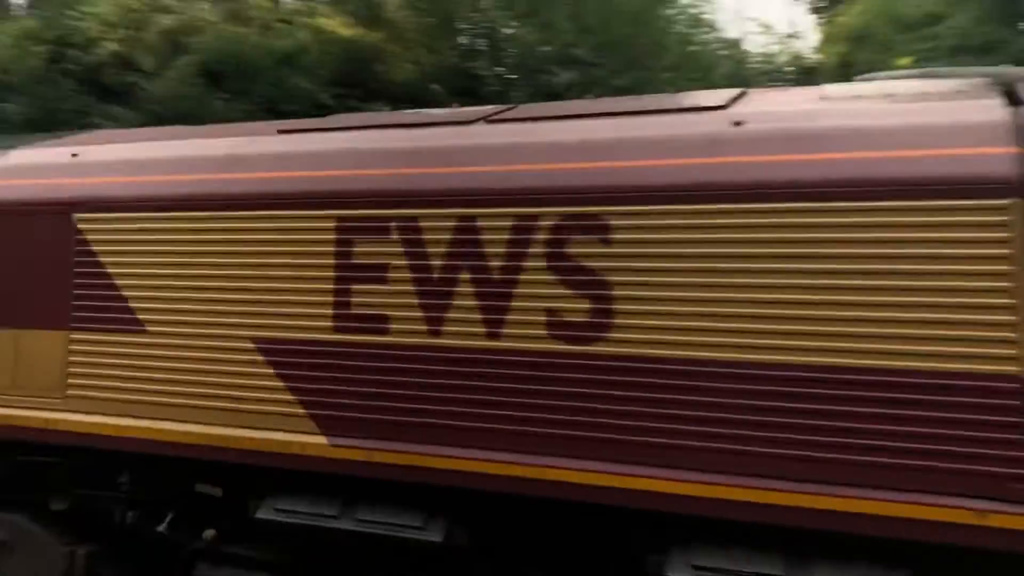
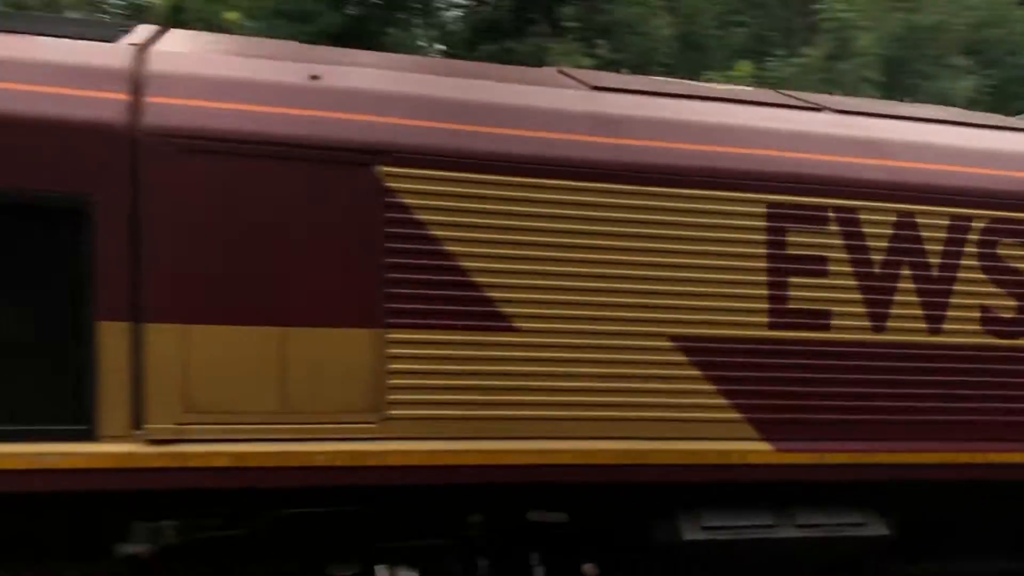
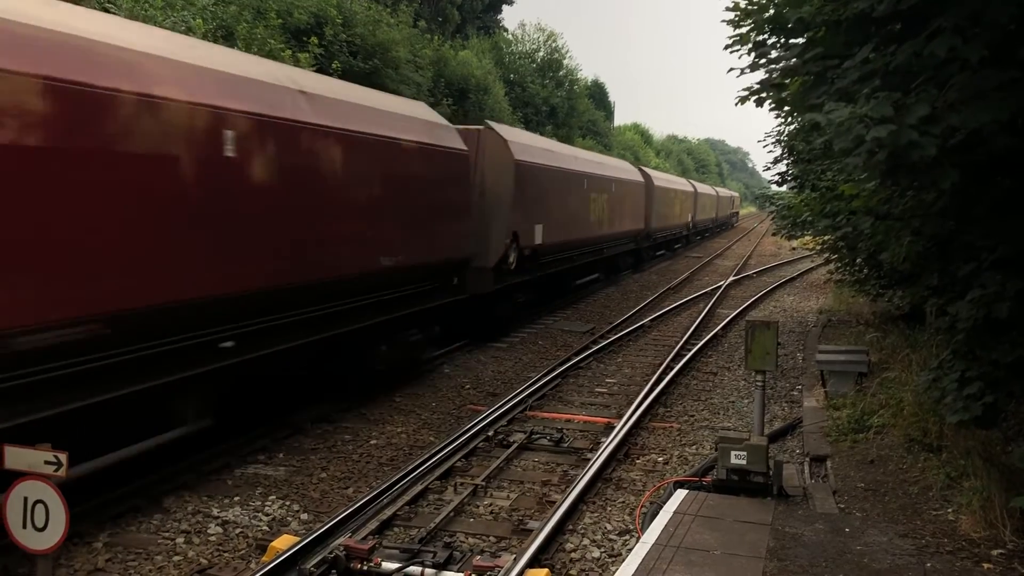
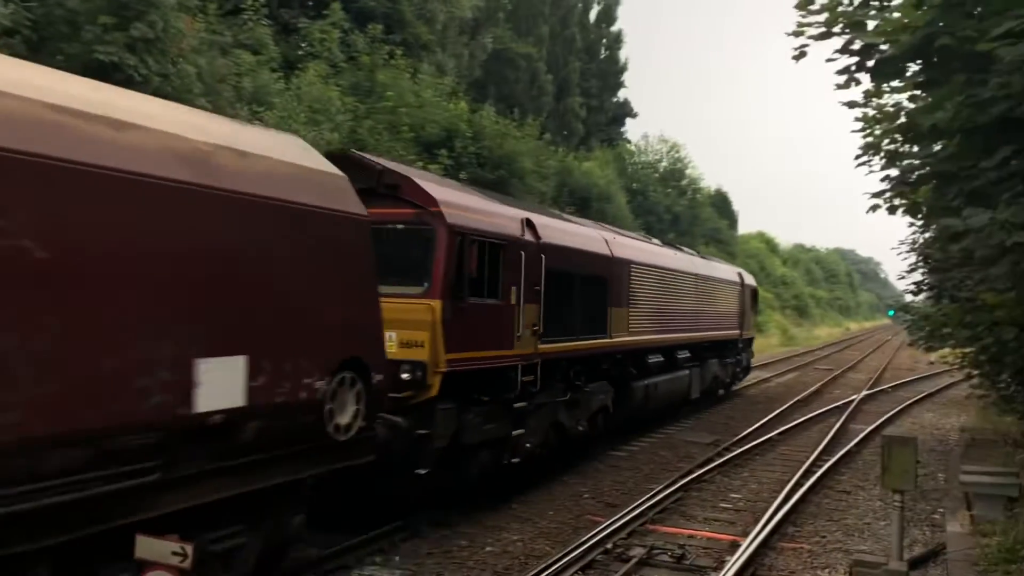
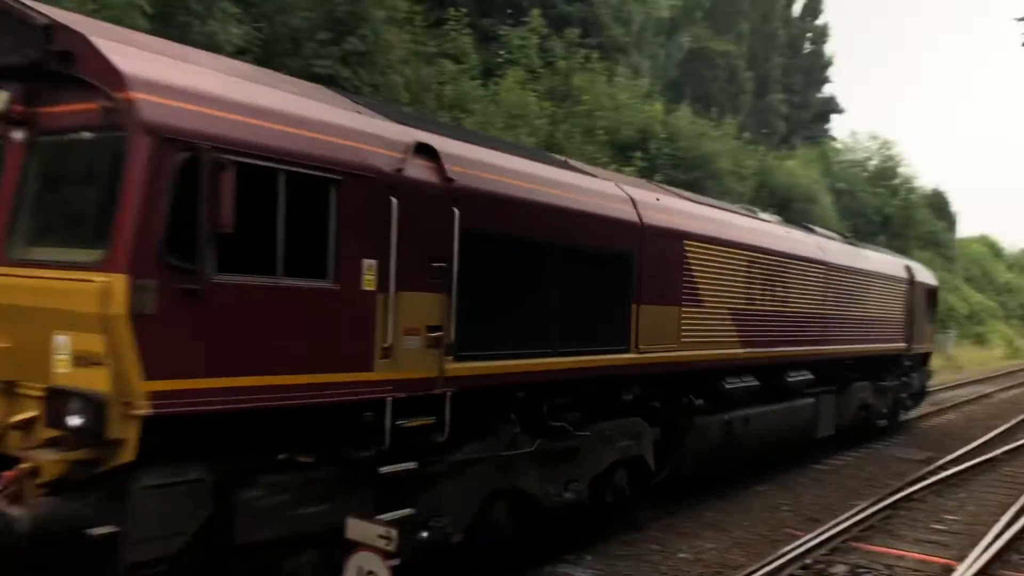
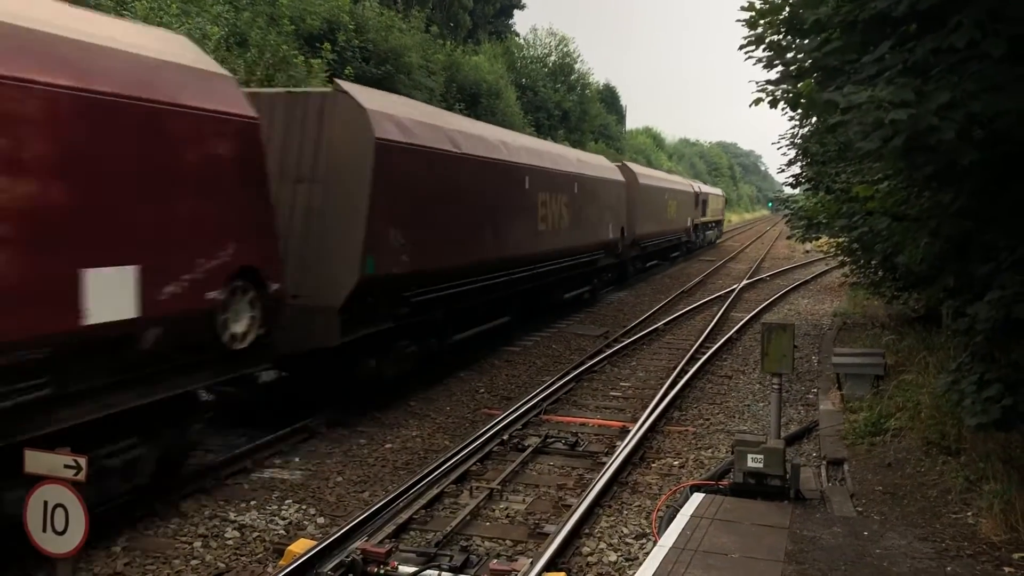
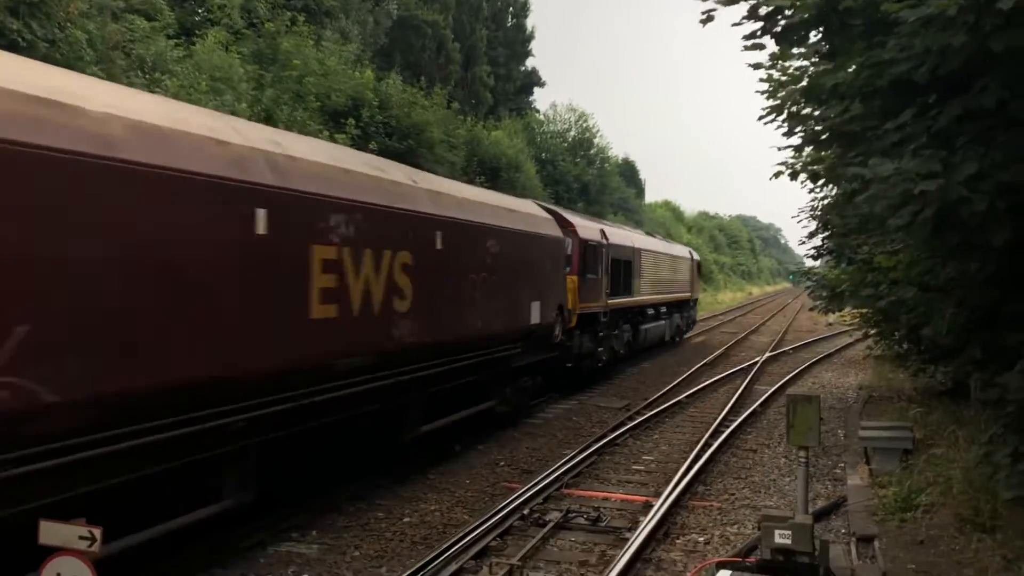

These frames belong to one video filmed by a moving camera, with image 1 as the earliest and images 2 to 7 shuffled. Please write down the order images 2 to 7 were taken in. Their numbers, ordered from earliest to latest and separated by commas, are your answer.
2, 5, 4, 7, 6, 3
